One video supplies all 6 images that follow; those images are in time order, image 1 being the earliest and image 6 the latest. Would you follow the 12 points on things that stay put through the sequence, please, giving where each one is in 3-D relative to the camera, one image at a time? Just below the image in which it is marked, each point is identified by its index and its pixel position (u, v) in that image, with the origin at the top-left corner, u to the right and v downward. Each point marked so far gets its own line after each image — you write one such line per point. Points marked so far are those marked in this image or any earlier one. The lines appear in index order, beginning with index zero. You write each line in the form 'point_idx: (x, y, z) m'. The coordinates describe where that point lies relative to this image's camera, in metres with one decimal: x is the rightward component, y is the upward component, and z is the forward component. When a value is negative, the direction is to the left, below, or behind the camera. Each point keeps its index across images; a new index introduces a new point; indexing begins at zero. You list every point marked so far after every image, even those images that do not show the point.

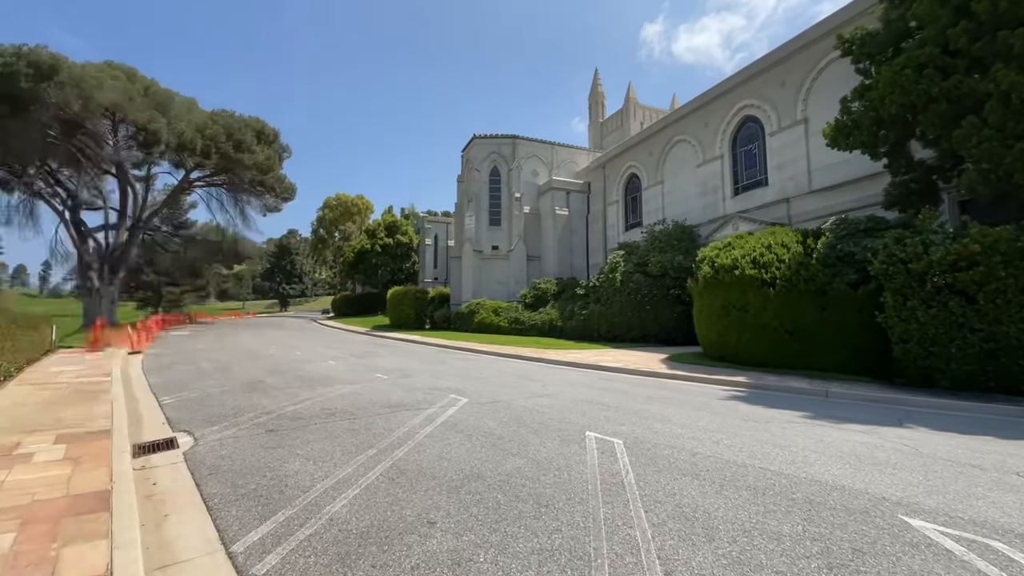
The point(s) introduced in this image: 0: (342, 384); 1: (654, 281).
0: (-3.1, -1.8, +8.8) m
1: (+5.8, +0.3, +19.7) m
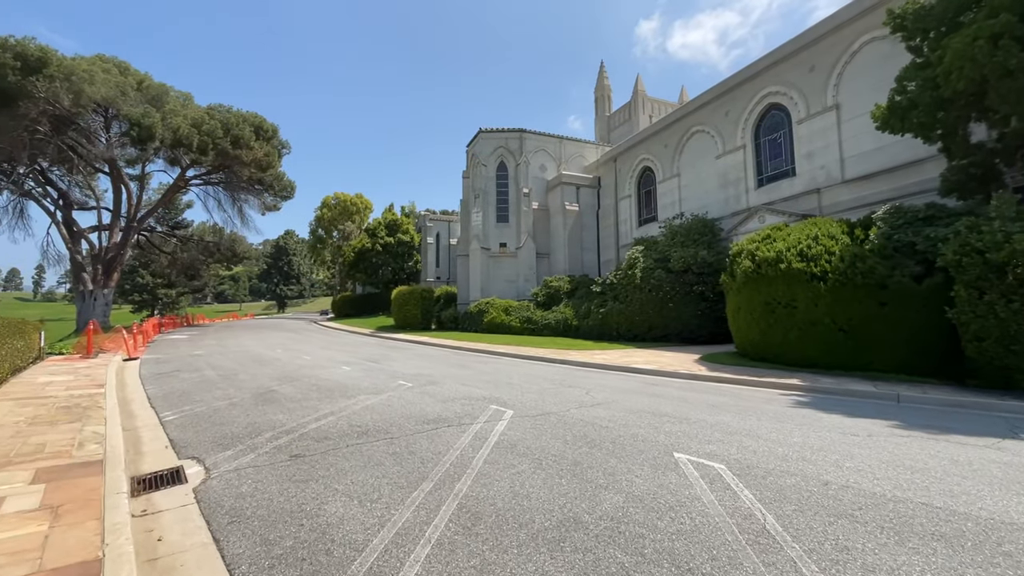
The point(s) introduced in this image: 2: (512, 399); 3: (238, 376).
0: (-2.4, -1.7, +7.8) m
1: (+6.4, +0.4, +18.8) m
2: (0.0, -1.7, +7.5) m
3: (-5.7, -1.8, +9.9) m
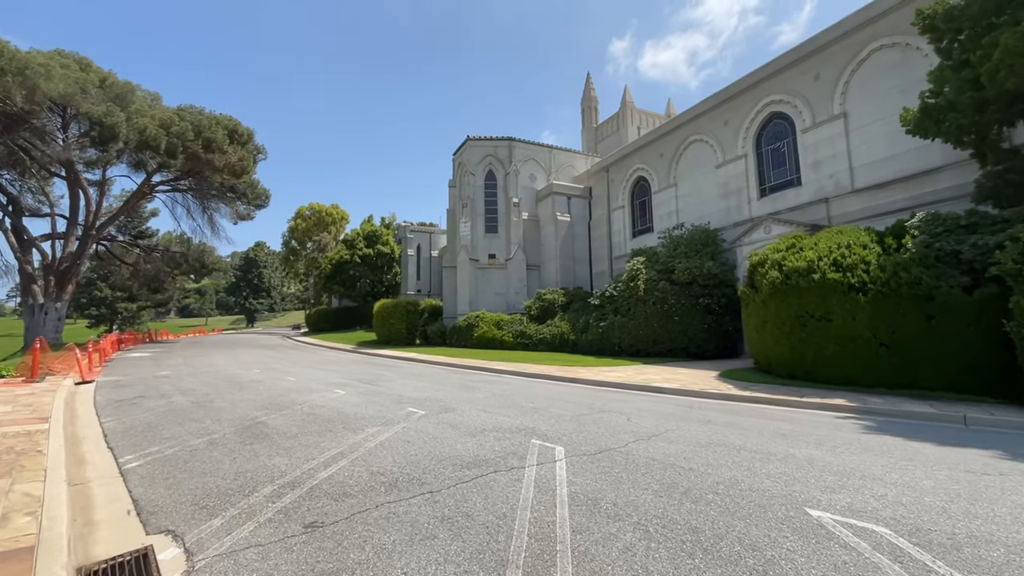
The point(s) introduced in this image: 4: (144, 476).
0: (-1.9, -1.9, +6.5) m
1: (+6.3, -0.1, +18.0) m
2: (+0.5, -1.9, +6.3) m
3: (-5.3, -2.0, +8.5) m
4: (-3.6, -1.8, +4.7) m
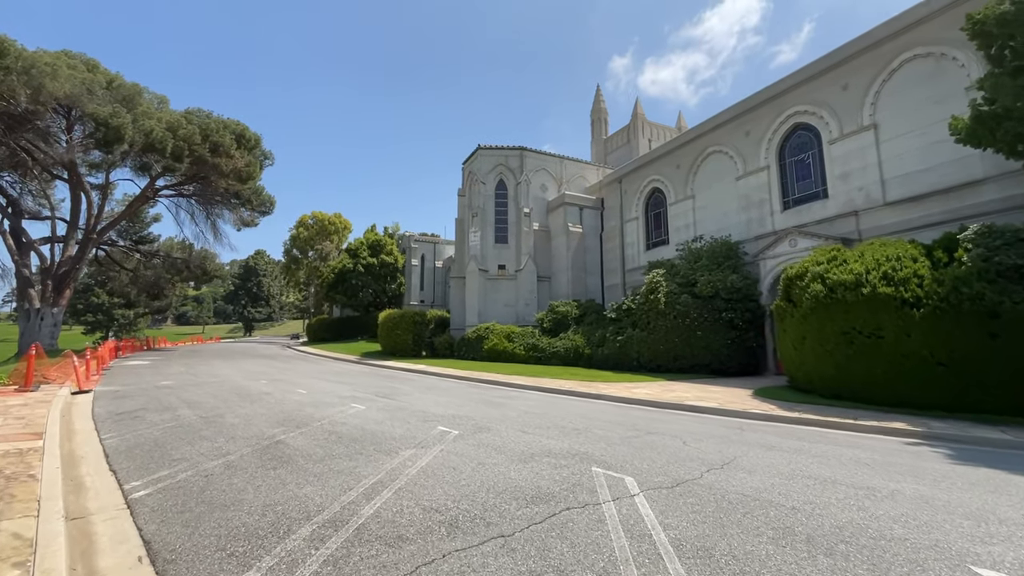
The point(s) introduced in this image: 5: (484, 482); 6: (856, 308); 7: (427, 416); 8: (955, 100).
0: (-1.2, -1.9, +5.8) m
1: (+6.9, -0.6, +17.4) m
2: (+1.2, -2.0, +5.6) m
3: (-4.7, -2.1, +7.8) m
4: (-3.0, -1.8, +4.0) m
5: (-0.3, -1.9, +4.7) m
6: (+7.3, -0.4, +10.3) m
7: (-1.4, -2.2, +8.2) m
8: (+13.0, +5.5, +14.2) m
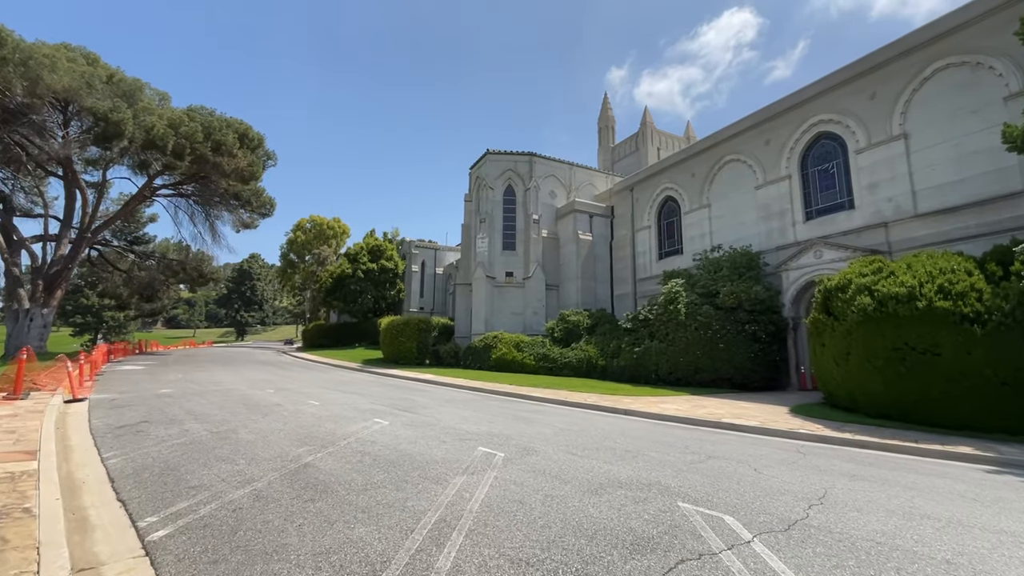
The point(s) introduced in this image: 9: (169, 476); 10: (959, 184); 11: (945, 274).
0: (-0.6, -2.0, +5.1) m
1: (+7.5, -0.9, +16.8) m
2: (+1.9, -2.1, +5.0) m
3: (-4.0, -2.1, +7.0) m
4: (-2.3, -1.8, +3.3) m
5: (+0.4, -1.9, +4.0) m
6: (+8.0, -0.7, +9.7) m
7: (-0.8, -2.3, +7.4) m
8: (+13.7, +5.1, +13.8) m
9: (-3.6, -2.0, +5.1) m
10: (+13.3, +3.1, +14.3) m
11: (+8.8, +0.3, +9.8) m
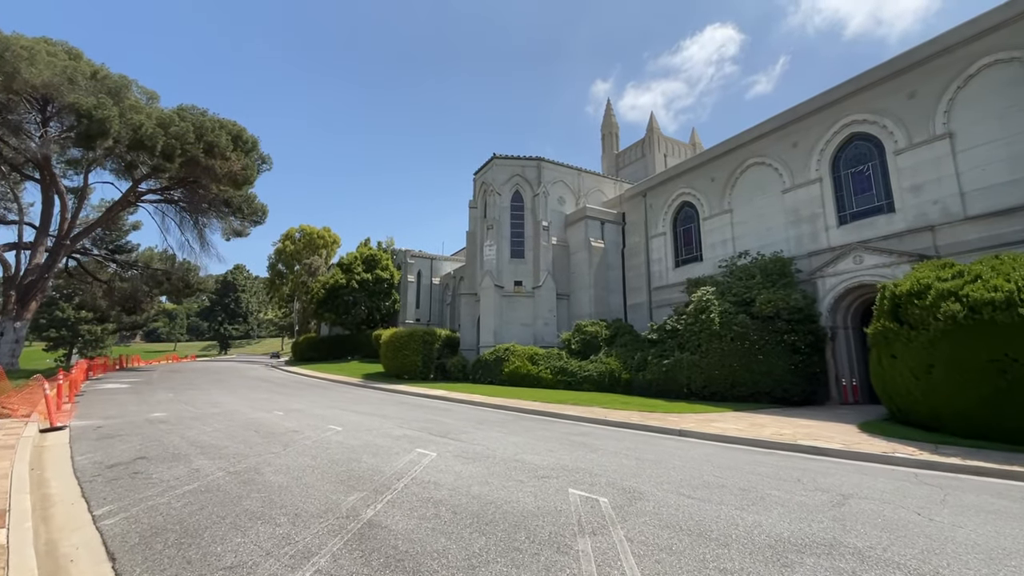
0: (+0.6, -2.0, +3.9) m
1: (+8.3, -1.2, +15.8) m
2: (+3.0, -2.1, +3.7) m
3: (-2.9, -2.2, +5.6) m
4: (-1.1, -1.8, +2.0) m
5: (+1.6, -1.9, +2.8) m
6: (+9.0, -0.8, +8.7) m
7: (+0.3, -2.3, +6.2) m
8: (+14.6, +4.9, +13.1) m
9: (-2.5, -2.0, +3.7) m
10: (+14.1, +2.9, +13.5) m
11: (+9.8, +0.2, +8.8) m
